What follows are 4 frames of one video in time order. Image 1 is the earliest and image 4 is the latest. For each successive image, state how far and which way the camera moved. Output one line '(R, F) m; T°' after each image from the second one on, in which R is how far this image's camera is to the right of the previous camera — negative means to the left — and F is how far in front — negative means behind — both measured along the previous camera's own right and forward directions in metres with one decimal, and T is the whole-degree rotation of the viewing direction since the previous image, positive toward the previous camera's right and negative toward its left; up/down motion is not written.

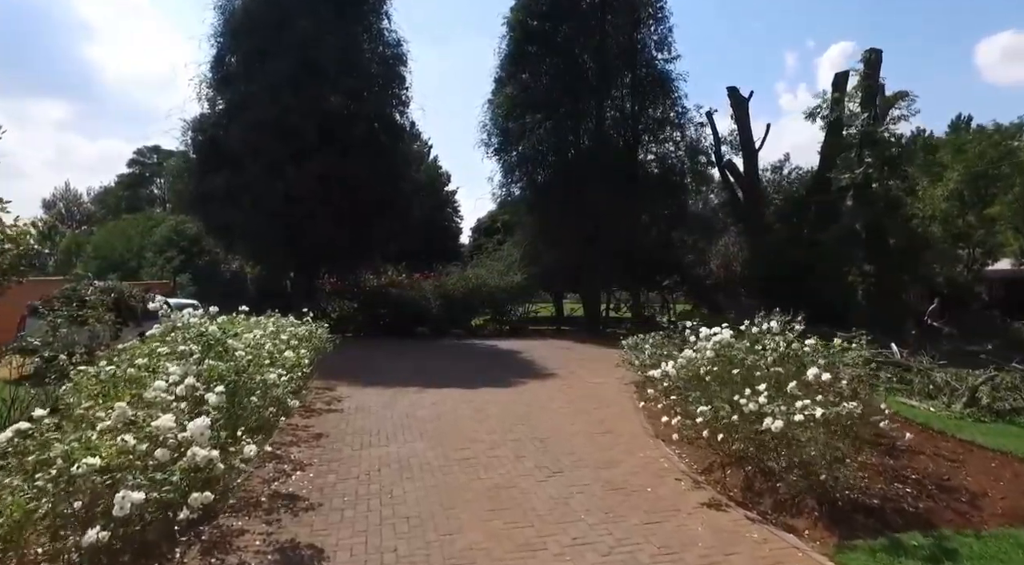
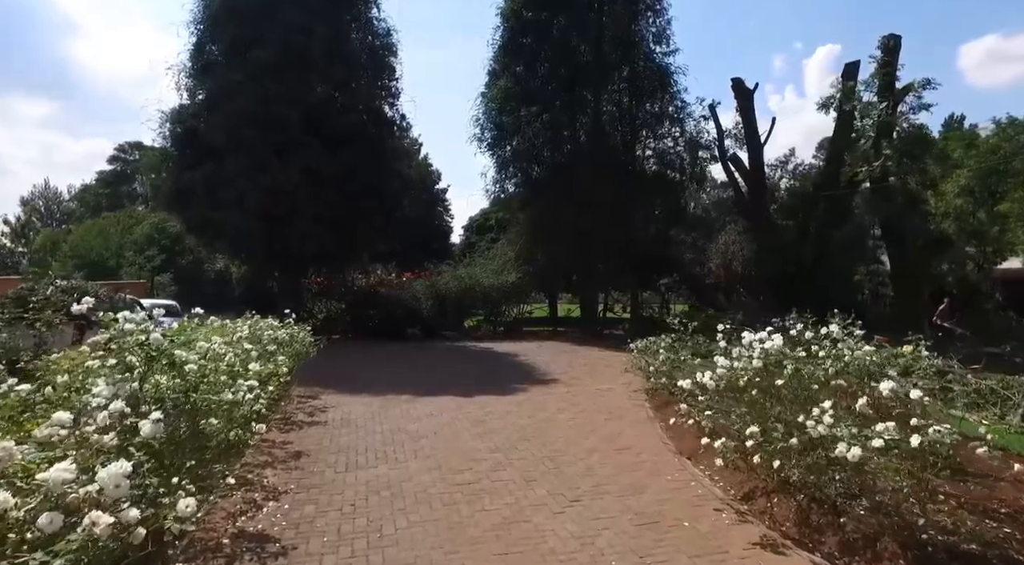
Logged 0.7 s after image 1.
(-0.1, +0.7) m; +1°
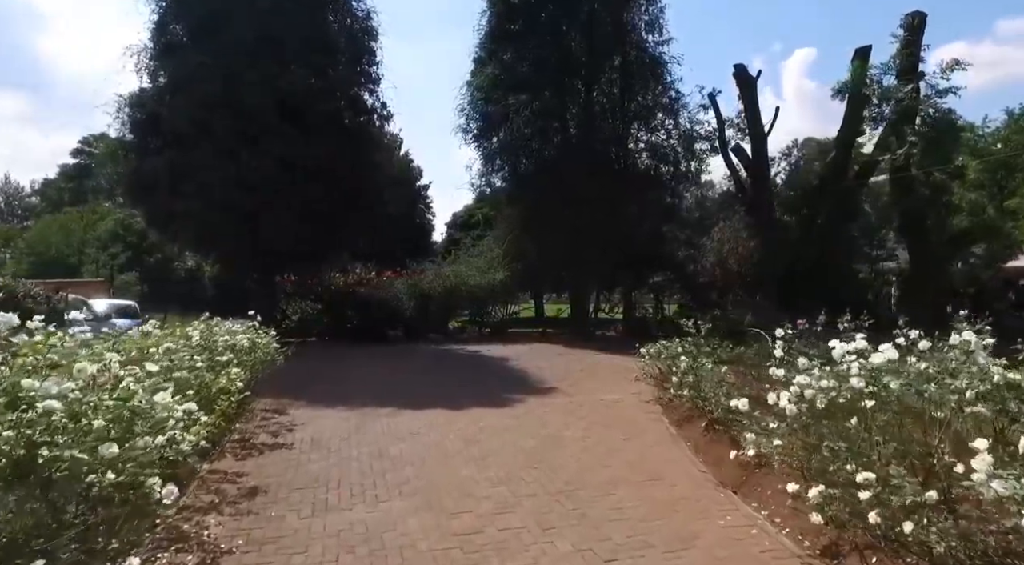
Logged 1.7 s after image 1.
(-0.2, +1.0) m; +2°
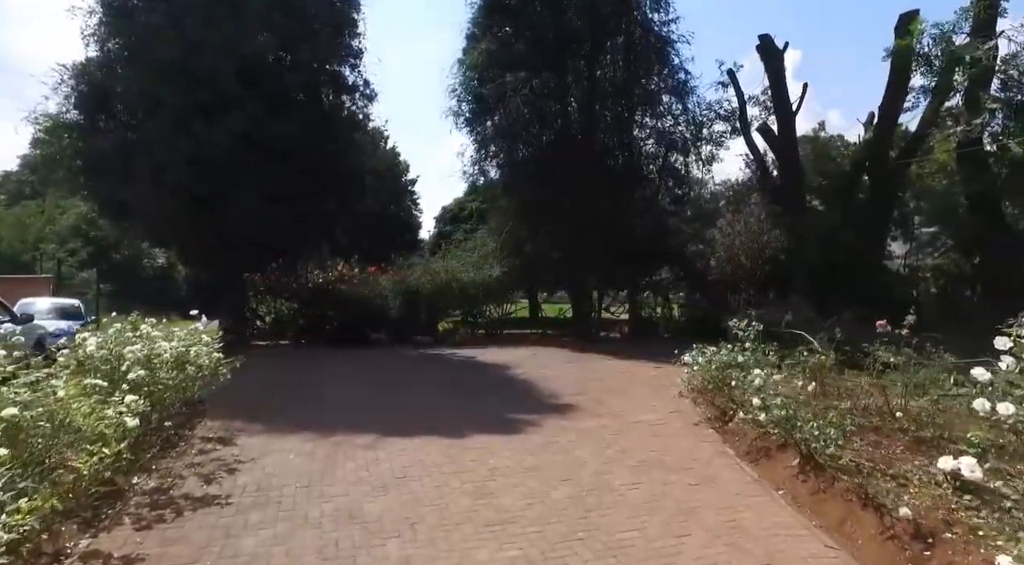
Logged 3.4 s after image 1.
(-0.2, +1.7) m; +1°
